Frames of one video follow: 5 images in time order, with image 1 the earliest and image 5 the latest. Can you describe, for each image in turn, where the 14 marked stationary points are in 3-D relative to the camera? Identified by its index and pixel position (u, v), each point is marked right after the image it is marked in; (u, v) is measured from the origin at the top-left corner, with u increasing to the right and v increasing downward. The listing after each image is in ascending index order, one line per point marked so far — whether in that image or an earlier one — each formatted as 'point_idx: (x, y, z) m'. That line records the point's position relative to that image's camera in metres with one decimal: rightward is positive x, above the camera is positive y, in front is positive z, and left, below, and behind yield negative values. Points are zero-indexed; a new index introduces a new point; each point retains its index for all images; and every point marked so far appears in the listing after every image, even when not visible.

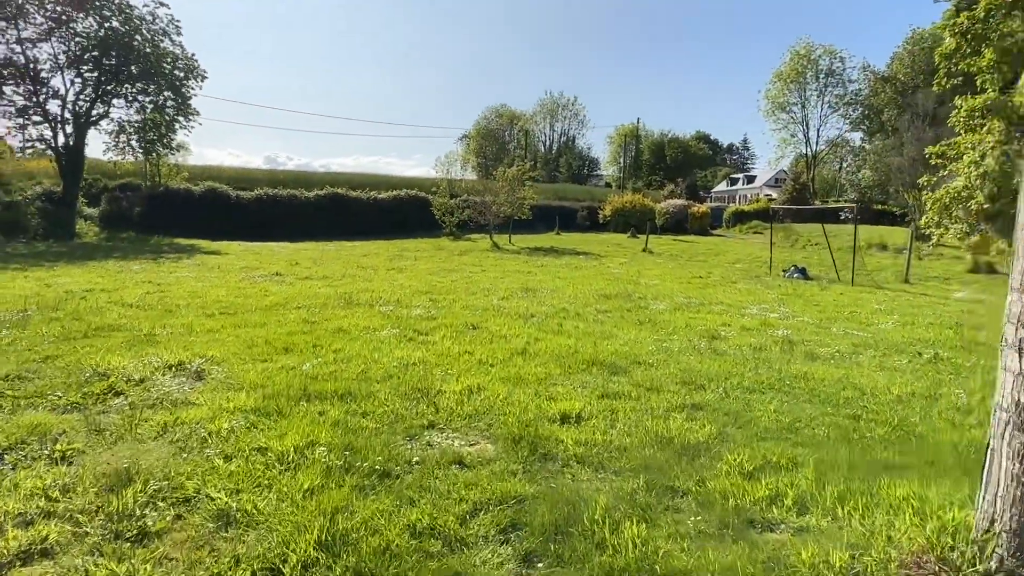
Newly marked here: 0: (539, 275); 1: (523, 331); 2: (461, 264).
0: (+0.7, +0.3, +16.5) m
1: (+0.1, -0.5, +7.7) m
2: (-1.6, +0.7, +19.6) m
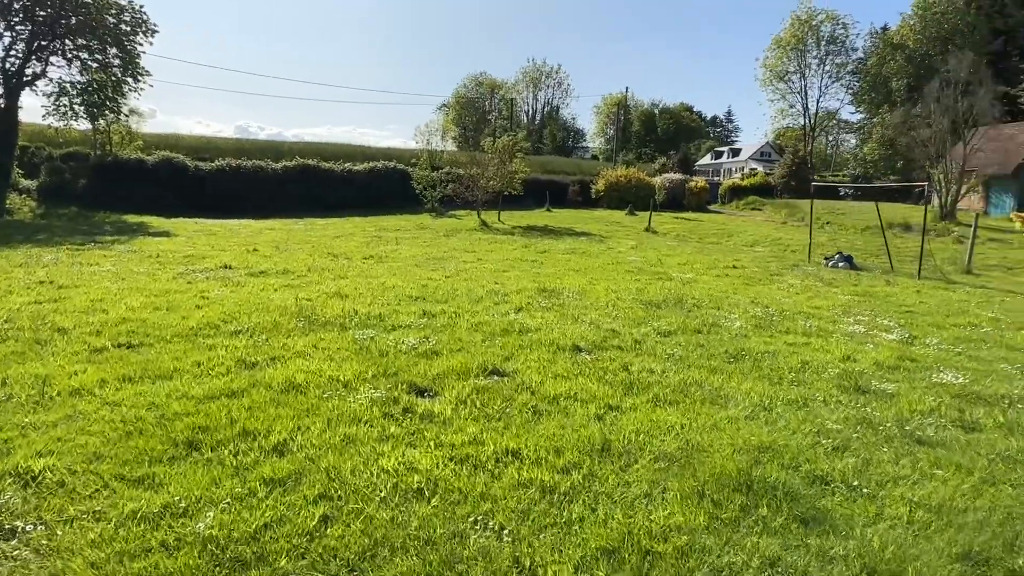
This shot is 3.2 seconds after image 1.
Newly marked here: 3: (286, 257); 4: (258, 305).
0: (+0.8, +0.5, +13.7) m
1: (+0.5, -0.8, +5.0) m
2: (-1.6, +1.0, +16.7) m
3: (-4.9, +0.7, +14.0) m
4: (-3.3, -0.2, +8.2) m
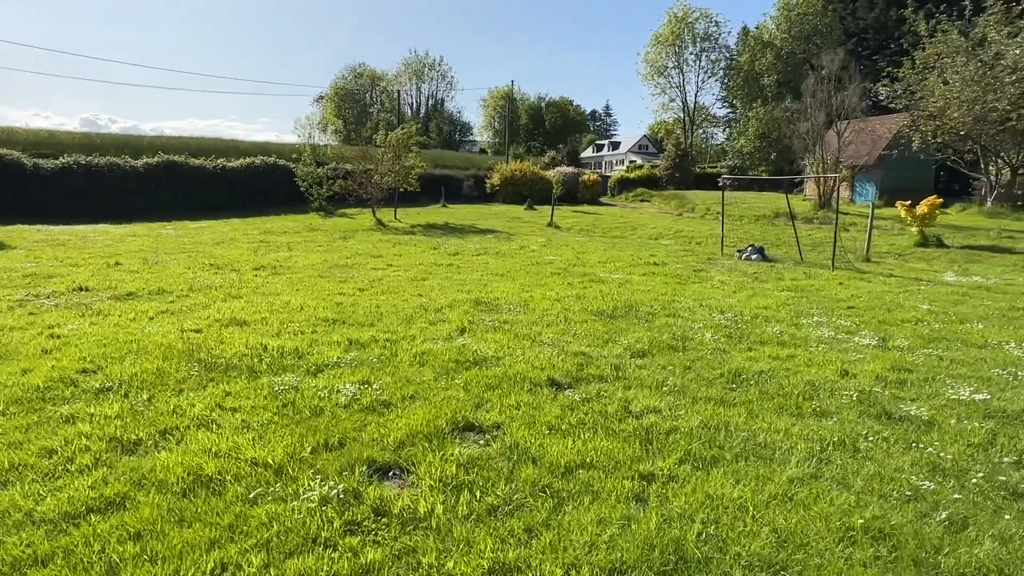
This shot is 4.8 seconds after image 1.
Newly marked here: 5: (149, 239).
0: (-0.9, +0.3, +12.6) m
1: (+0.5, -1.0, +3.9) m
2: (-3.8, +0.8, +15.1) m
3: (-6.5, +0.3, +11.9) m
4: (-3.8, -0.6, +6.4) m
5: (-10.6, +1.4, +18.7) m
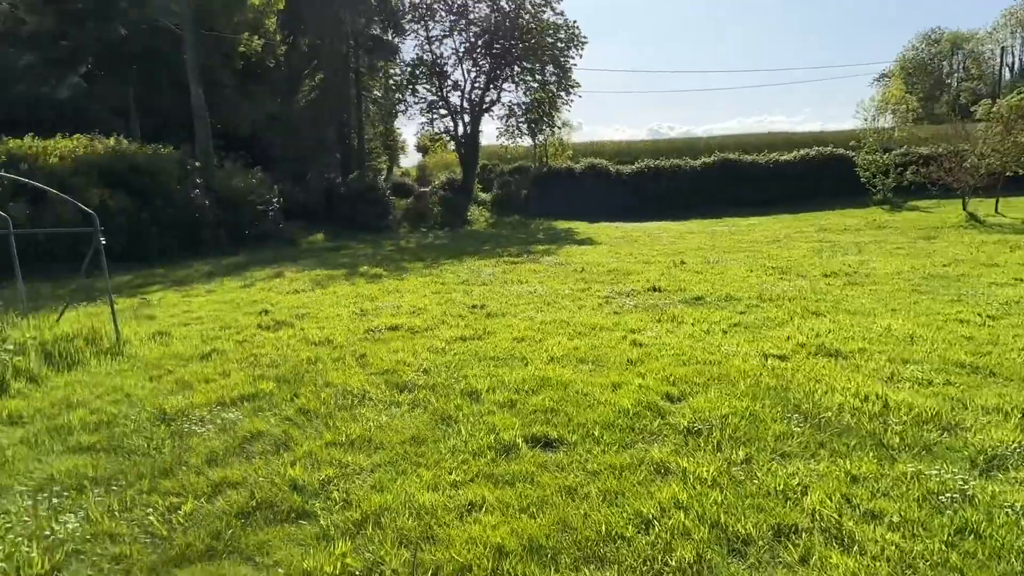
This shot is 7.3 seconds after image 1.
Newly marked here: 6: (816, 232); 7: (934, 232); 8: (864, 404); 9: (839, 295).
0: (+8.3, -0.1, +7.9) m
1: (+3.0, -1.3, +0.9) m
2: (+8.0, +0.5, +11.6) m
3: (+3.8, +0.3, +11.4) m
4: (+1.8, -0.7, +5.7) m
5: (+5.8, +1.5, +19.1) m
6: (+8.7, +1.6, +18.4) m
7: (+11.4, +1.5, +17.2) m
8: (+2.5, -0.8, +4.5) m
9: (+4.5, -0.1, +8.8) m
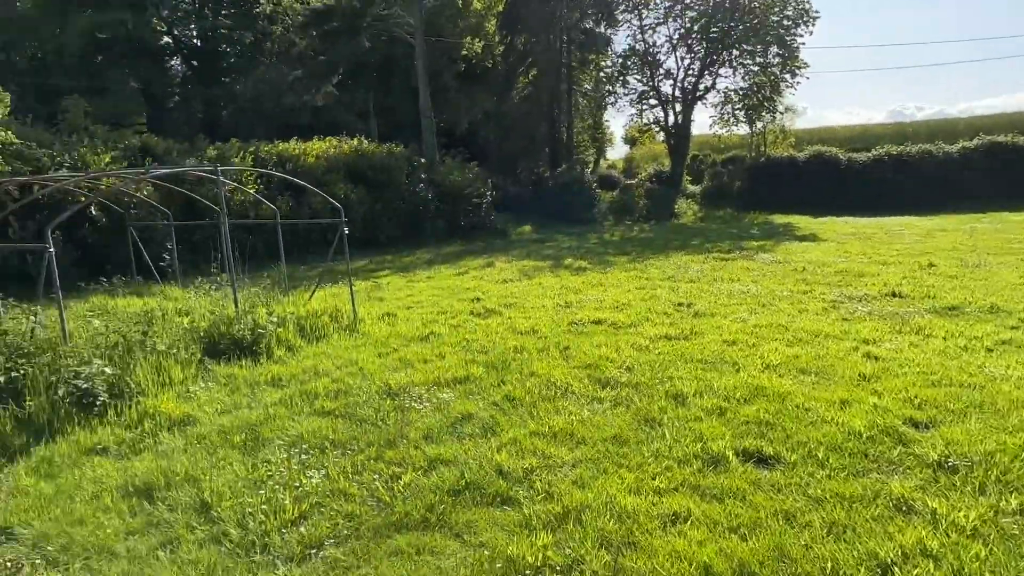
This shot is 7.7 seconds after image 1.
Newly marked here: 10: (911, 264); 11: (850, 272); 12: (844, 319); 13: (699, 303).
0: (+10.3, -0.5, +4.9) m
1: (+3.1, -1.5, -0.2) m
2: (+11.3, +0.2, +8.5) m
3: (+7.1, +0.1, +9.6) m
4: (+3.4, -0.8, +4.8) m
5: (+11.5, +1.4, +16.2) m
6: (+14.0, +1.3, +14.7) m
7: (+16.2, +1.1, +12.8) m
8: (+3.7, -0.9, +3.4) m
9: (+7.0, -0.3, +6.9) m
10: (+7.3, +0.4, +11.7) m
11: (+5.8, +0.3, +11.0) m
12: (+3.9, -0.4, +7.4) m
13: (+2.5, -0.2, +8.6) m
